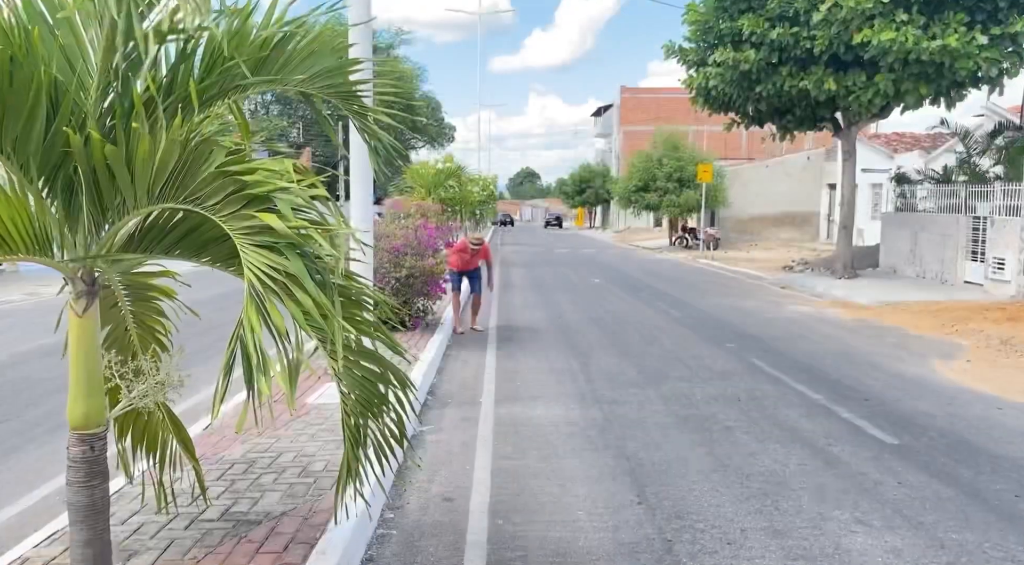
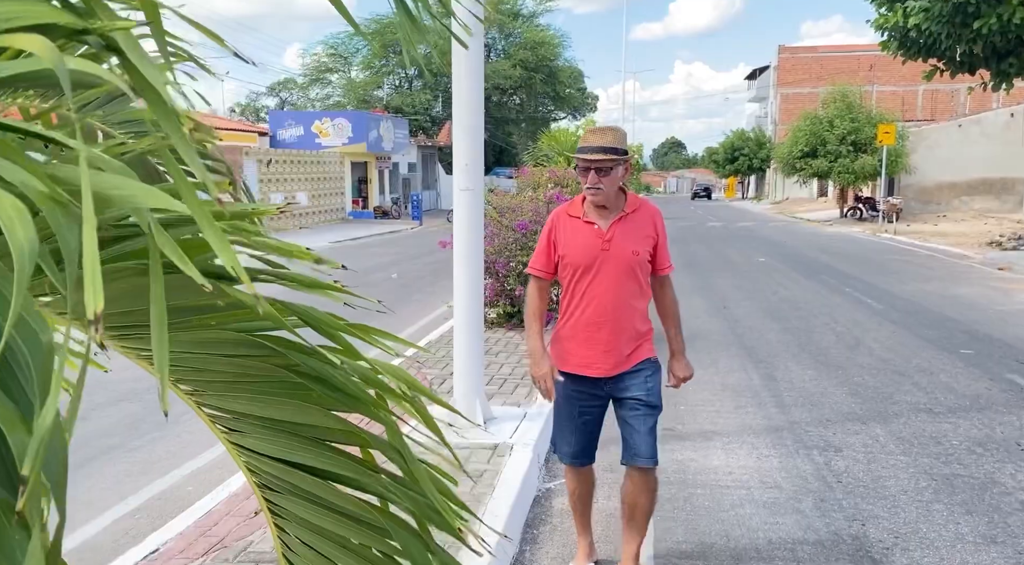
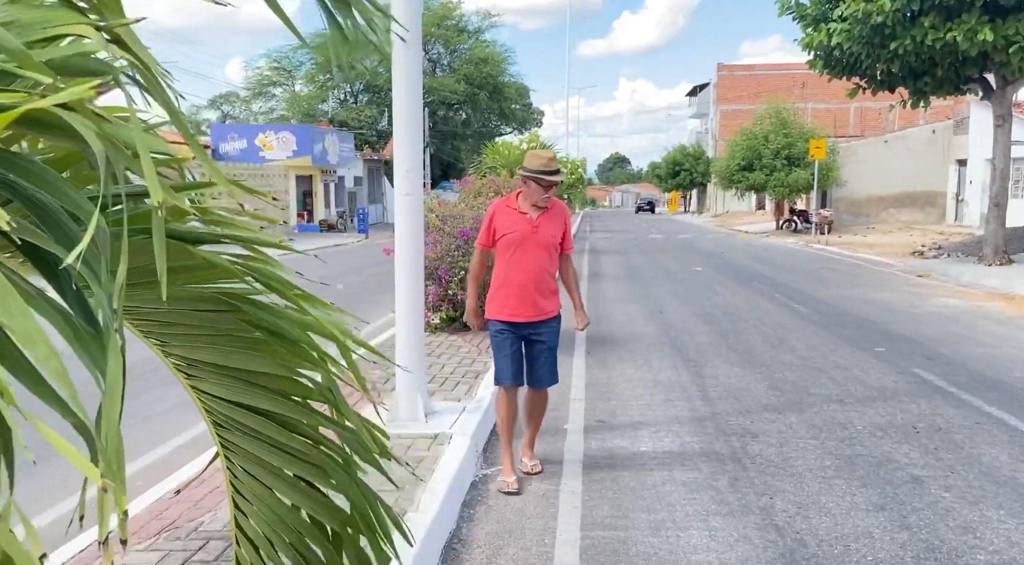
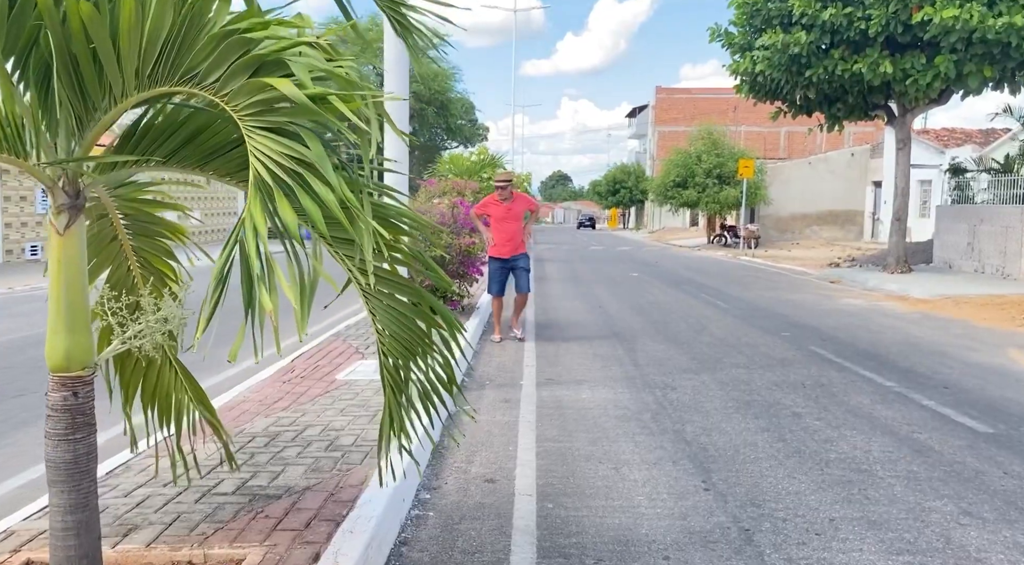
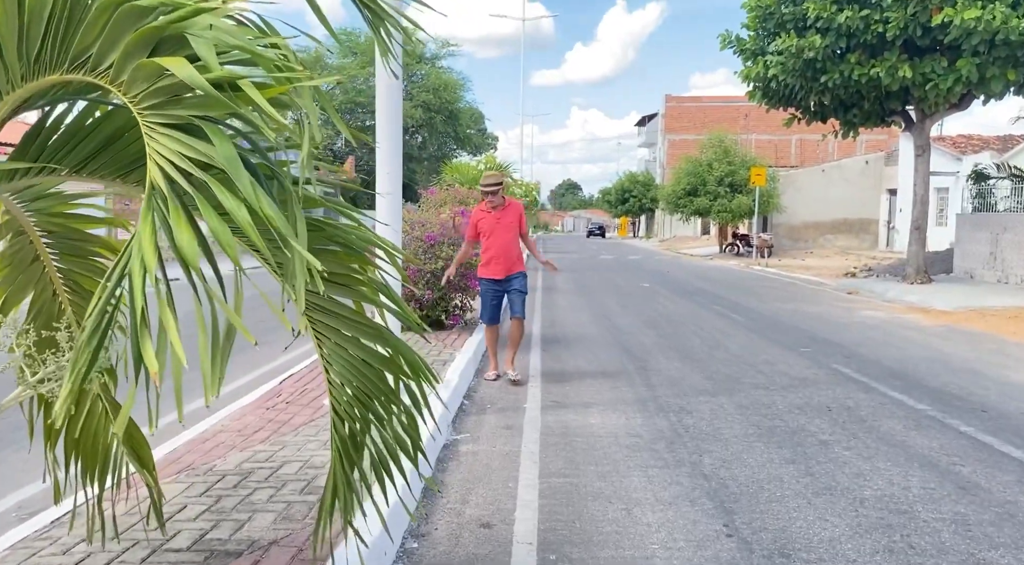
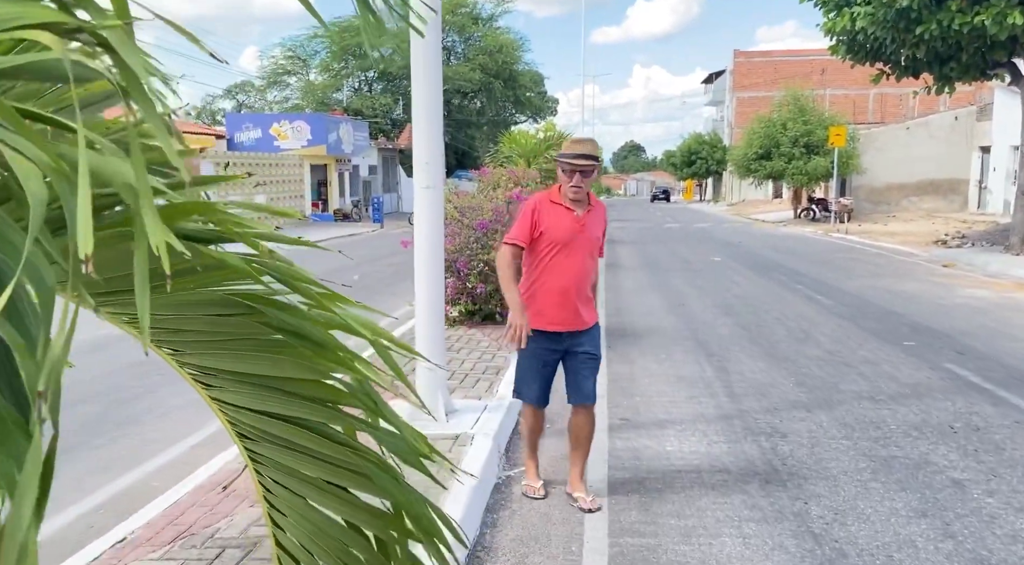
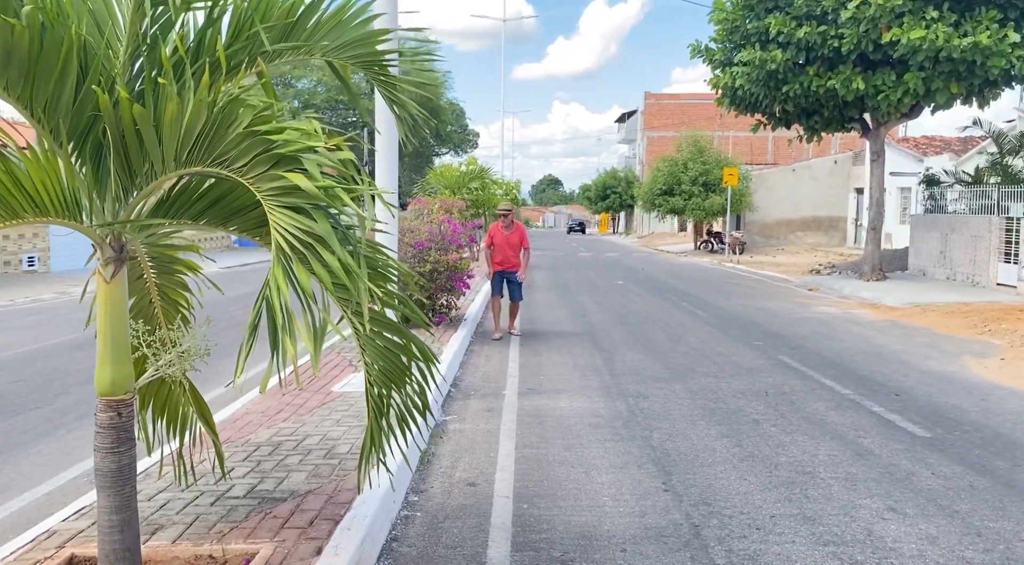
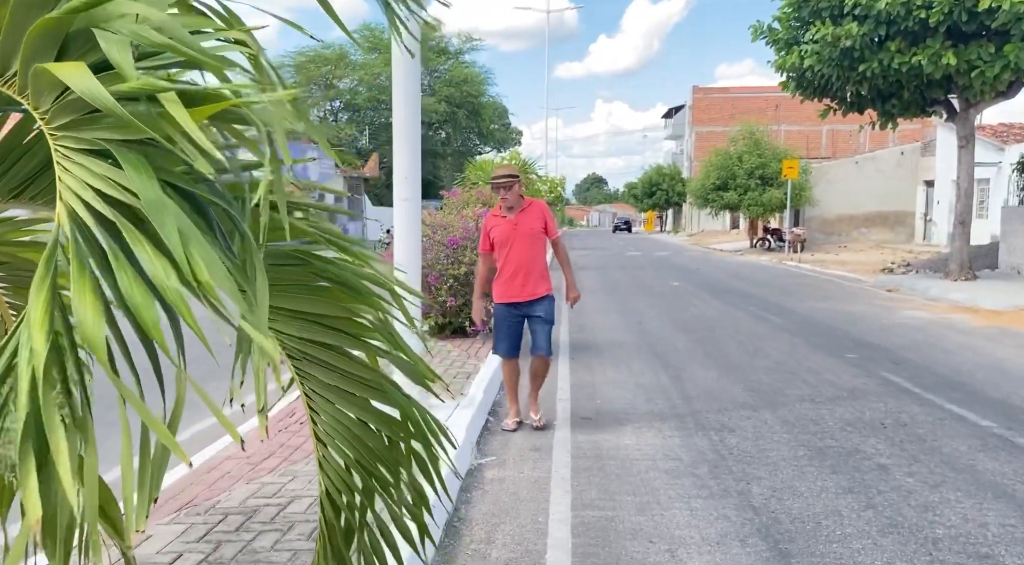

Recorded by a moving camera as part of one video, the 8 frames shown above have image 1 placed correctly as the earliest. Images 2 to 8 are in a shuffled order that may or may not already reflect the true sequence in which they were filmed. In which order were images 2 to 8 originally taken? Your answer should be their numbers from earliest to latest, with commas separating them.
7, 4, 5, 8, 3, 6, 2
